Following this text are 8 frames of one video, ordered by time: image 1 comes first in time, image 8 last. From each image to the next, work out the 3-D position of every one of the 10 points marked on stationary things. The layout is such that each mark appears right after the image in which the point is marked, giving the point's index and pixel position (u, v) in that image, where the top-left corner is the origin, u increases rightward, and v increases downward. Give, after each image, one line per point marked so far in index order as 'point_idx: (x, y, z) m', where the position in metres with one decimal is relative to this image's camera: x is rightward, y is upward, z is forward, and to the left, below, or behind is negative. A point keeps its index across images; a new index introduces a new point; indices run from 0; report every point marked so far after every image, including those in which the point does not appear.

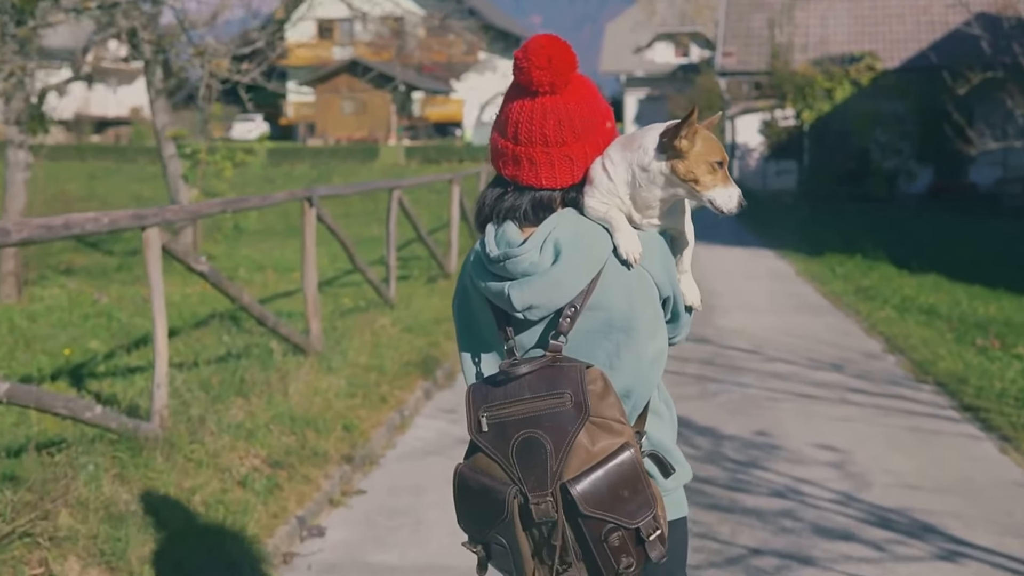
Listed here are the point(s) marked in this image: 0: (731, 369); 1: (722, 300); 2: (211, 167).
0: (+1.6, -0.6, +8.9) m
1: (+2.2, -0.1, +12.6) m
2: (-3.4, +1.3, +13.4) m
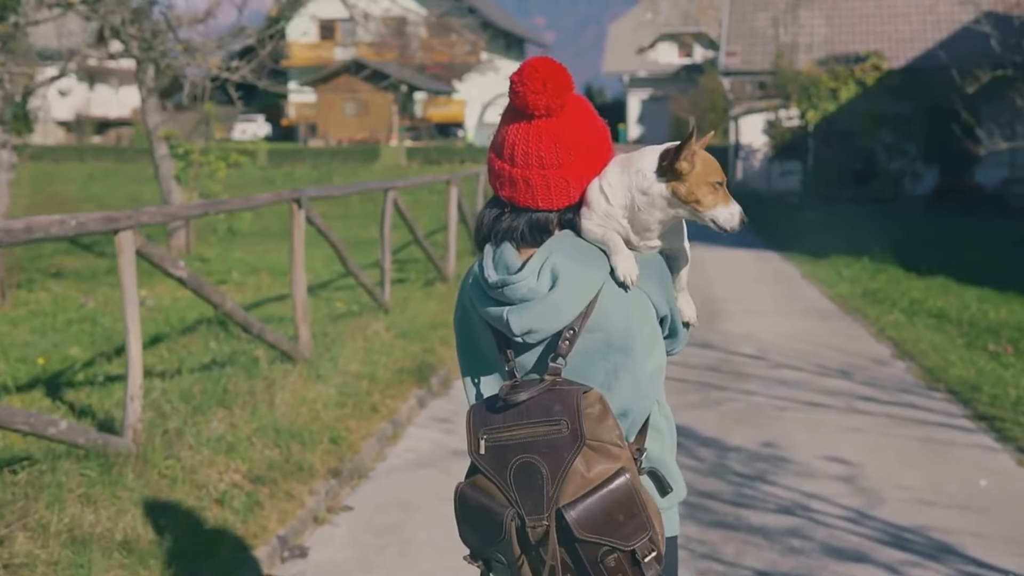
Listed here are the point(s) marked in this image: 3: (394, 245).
0: (+1.6, -0.6, +8.6) m
1: (+2.2, -0.2, +12.3) m
2: (-3.4, +1.3, +13.1) m
3: (-1.4, +0.5, +14.0) m
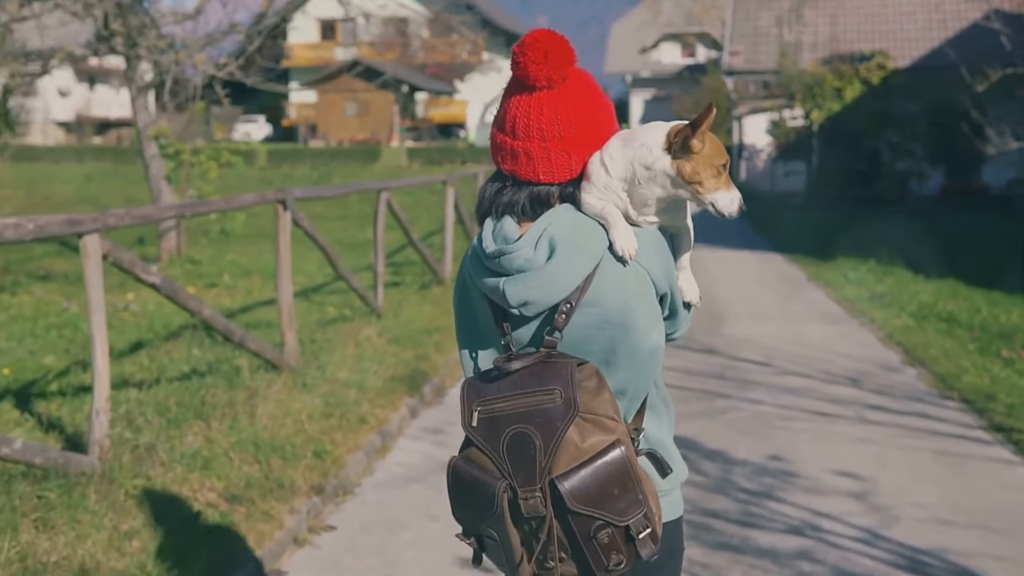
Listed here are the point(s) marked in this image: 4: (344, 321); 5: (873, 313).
0: (+1.6, -0.7, +8.3) m
1: (+2.2, -0.2, +12.0) m
2: (-3.4, +1.3, +12.8) m
3: (-1.4, +0.5, +13.7) m
4: (-1.3, -0.2, +8.9) m
5: (+3.5, -0.2, +11.5) m
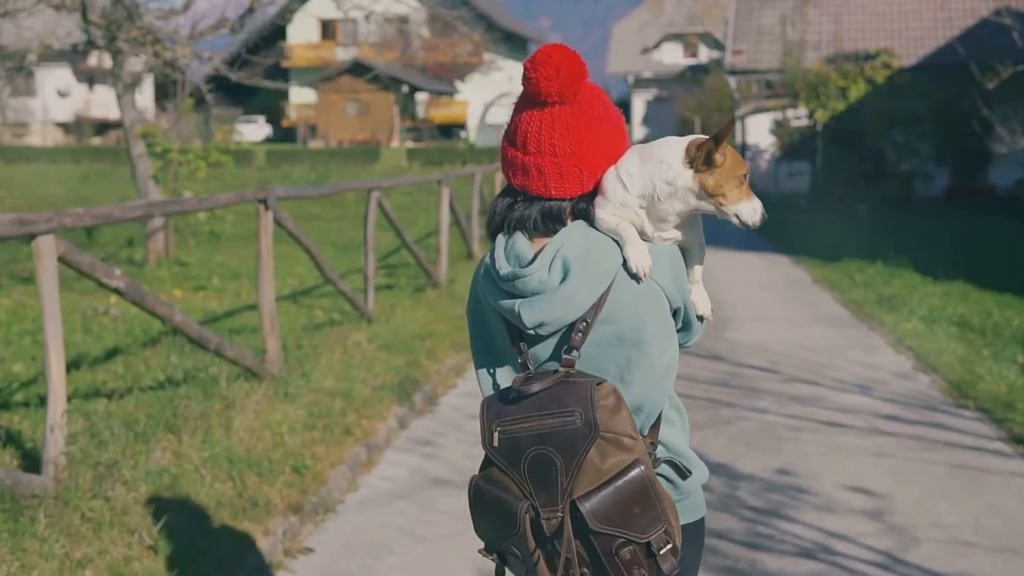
0: (+1.6, -0.7, +8.0) m
1: (+2.2, -0.2, +11.6) m
2: (-3.4, +1.2, +12.4) m
3: (-1.4, +0.4, +13.4) m
4: (-1.3, -0.3, +8.6) m
5: (+3.4, -0.3, +11.1) m
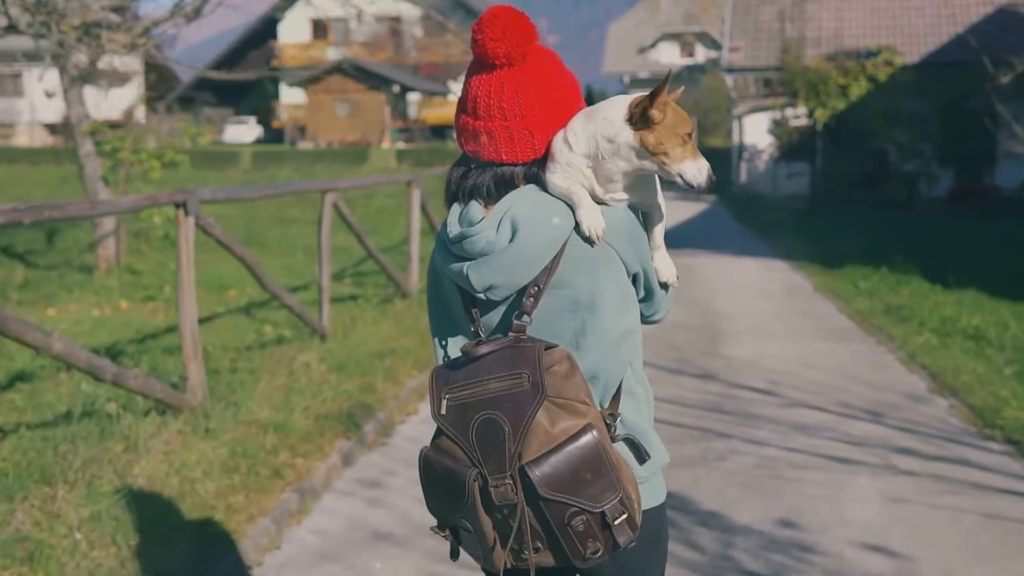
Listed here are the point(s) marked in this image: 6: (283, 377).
0: (+1.4, -0.8, +7.1) m
1: (+2.0, -0.3, +10.8) m
2: (-3.6, +1.2, +11.5) m
3: (-1.6, +0.3, +12.5) m
4: (-1.5, -0.4, +7.7) m
5: (+3.2, -0.4, +10.2) m
6: (-1.3, -0.5, +6.8) m
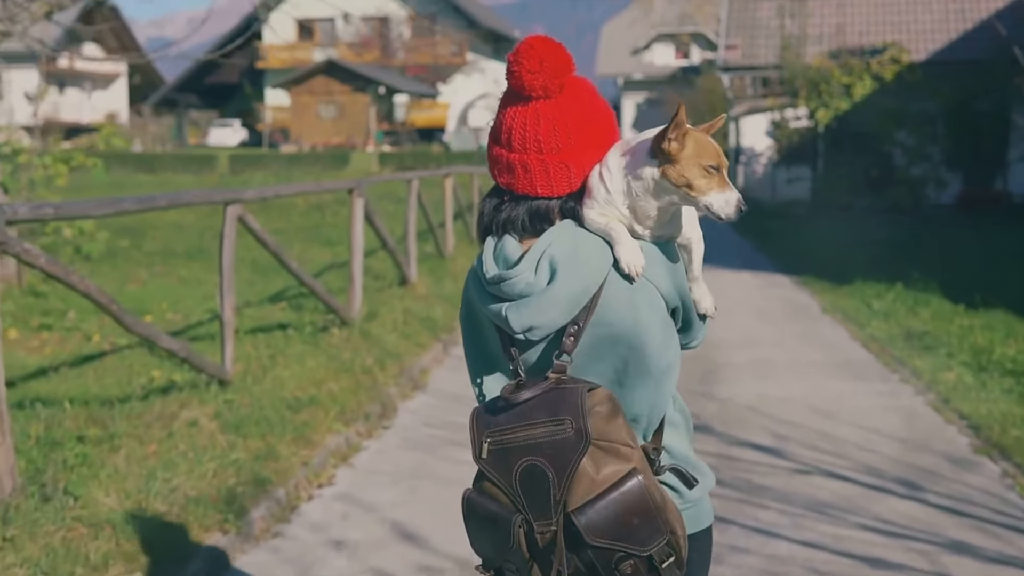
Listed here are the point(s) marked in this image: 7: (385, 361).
0: (+1.1, -1.0, +5.5) m
1: (+1.7, -0.5, +9.2) m
2: (-3.9, +1.0, +10.0) m
3: (-1.9, +0.1, +11.0) m
4: (-1.8, -0.5, +6.2) m
5: (+2.9, -0.5, +8.7) m
6: (-1.6, -0.7, +5.3) m
7: (-0.8, -0.5, +8.0) m
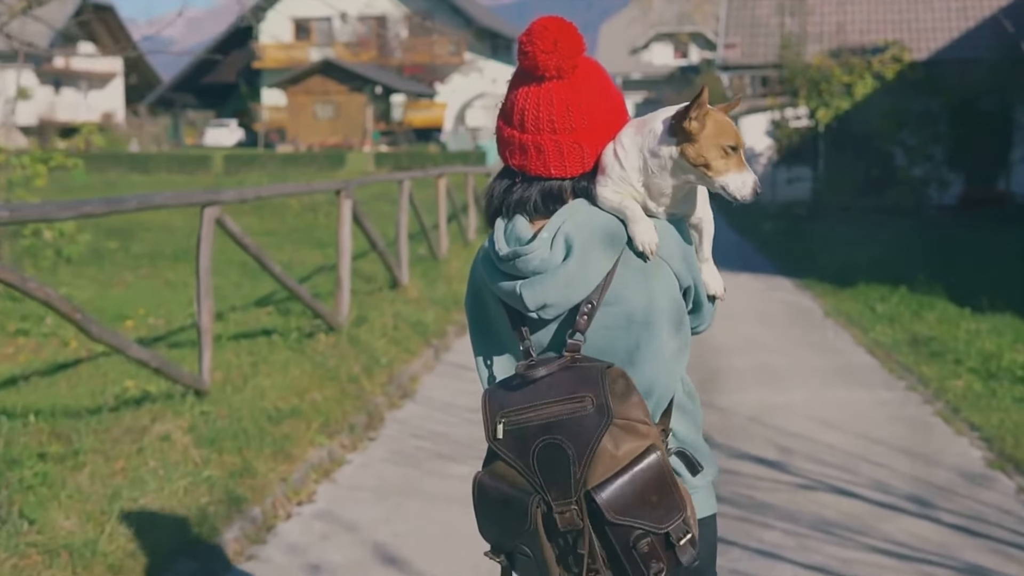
0: (+1.0, -1.0, +5.3) m
1: (+1.6, -0.5, +9.0) m
2: (-4.0, +0.9, +9.7) m
3: (-2.0, +0.1, +10.7) m
4: (-1.8, -0.6, +5.9) m
5: (+2.9, -0.6, +8.4) m
6: (-1.6, -0.7, +5.0) m
7: (-0.9, -0.5, +7.7) m
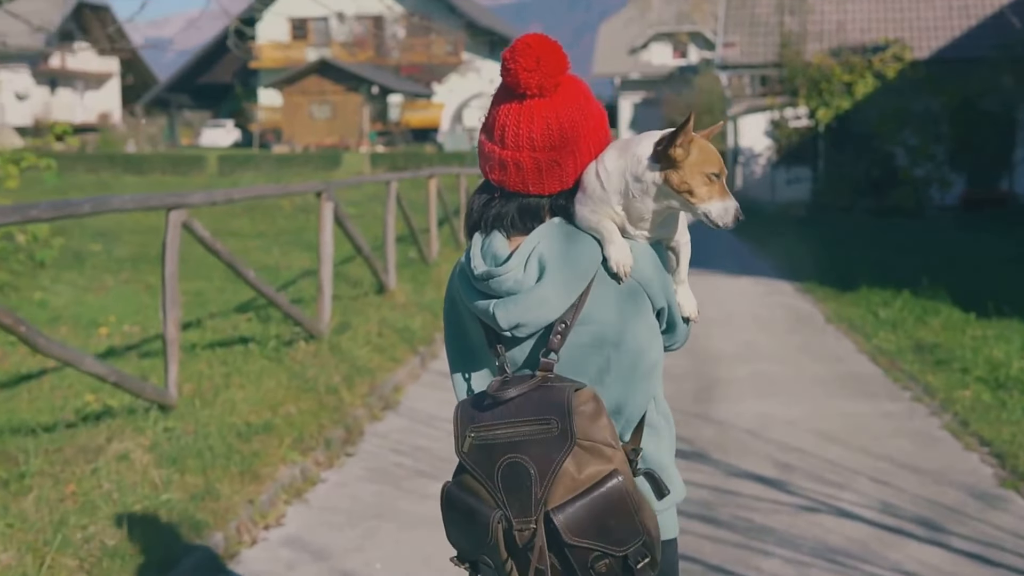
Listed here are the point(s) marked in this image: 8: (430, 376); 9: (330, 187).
0: (+1.0, -1.0, +4.9) m
1: (+1.5, -0.6, +8.6) m
2: (-4.0, +0.9, +9.4) m
3: (-2.1, +0.1, +10.3) m
4: (-1.9, -0.6, +5.5) m
5: (+2.8, -0.6, +8.1) m
6: (-1.7, -0.8, +4.7) m
7: (-1.0, -0.6, +7.4) m
8: (-0.6, -0.6, +8.1) m
9: (-1.3, +0.7, +8.5) m
